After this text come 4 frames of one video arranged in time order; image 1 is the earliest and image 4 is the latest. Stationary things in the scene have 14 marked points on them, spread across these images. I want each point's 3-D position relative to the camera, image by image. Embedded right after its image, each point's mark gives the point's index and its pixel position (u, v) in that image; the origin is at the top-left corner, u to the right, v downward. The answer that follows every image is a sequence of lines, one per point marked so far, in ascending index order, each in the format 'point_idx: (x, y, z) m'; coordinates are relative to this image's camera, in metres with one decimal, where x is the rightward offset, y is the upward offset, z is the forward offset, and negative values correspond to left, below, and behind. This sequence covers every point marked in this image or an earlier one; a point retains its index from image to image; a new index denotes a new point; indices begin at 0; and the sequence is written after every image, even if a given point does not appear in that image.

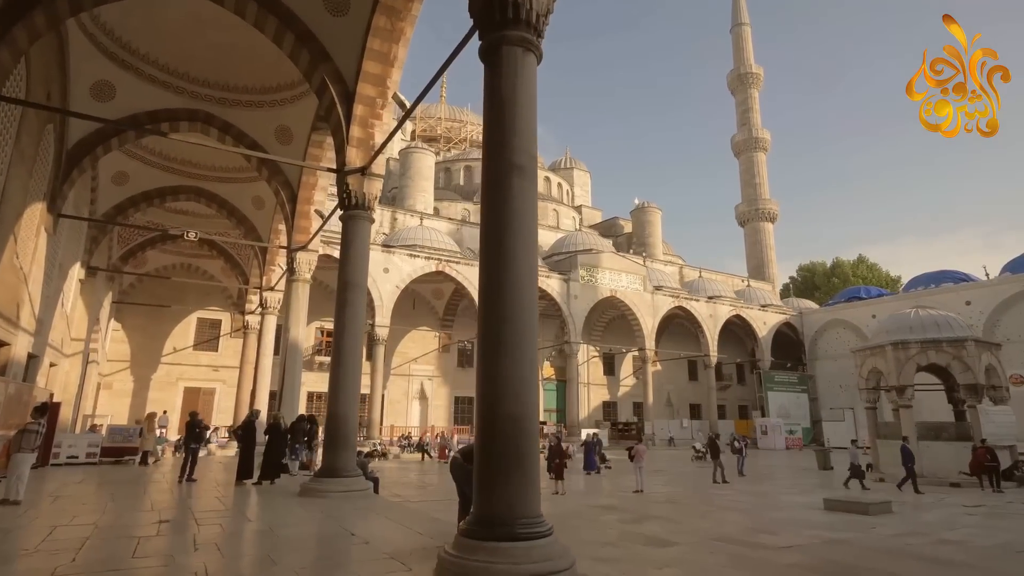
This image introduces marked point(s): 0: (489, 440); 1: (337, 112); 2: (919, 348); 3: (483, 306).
0: (-0.1, -0.7, +3.0) m
1: (-1.9, +1.9, +6.7) m
2: (+7.7, -1.1, +11.6) m
3: (-0.2, -0.1, +3.2) m
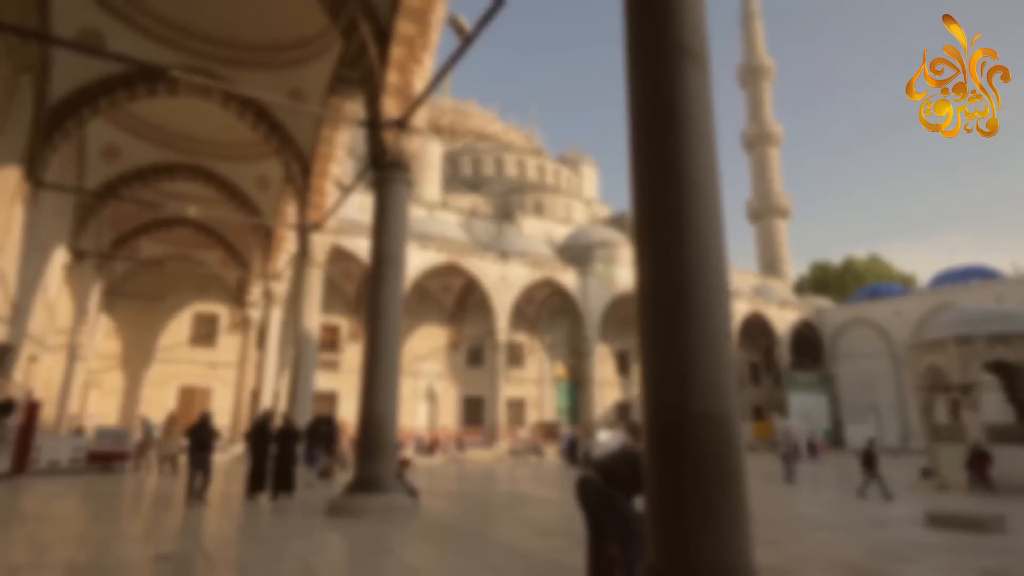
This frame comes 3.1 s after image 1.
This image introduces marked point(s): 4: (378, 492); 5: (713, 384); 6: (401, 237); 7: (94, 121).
0: (+0.5, -0.5, +1.9) m
1: (-1.3, +2.2, +5.7) m
2: (+8.2, -1.0, +10.6) m
3: (+0.5, +0.1, +2.2) m
4: (-1.1, -1.6, +4.9) m
5: (+0.7, -0.3, +2.0) m
6: (-1.0, +0.4, +5.4) m
7: (-6.2, +2.5, +9.1) m
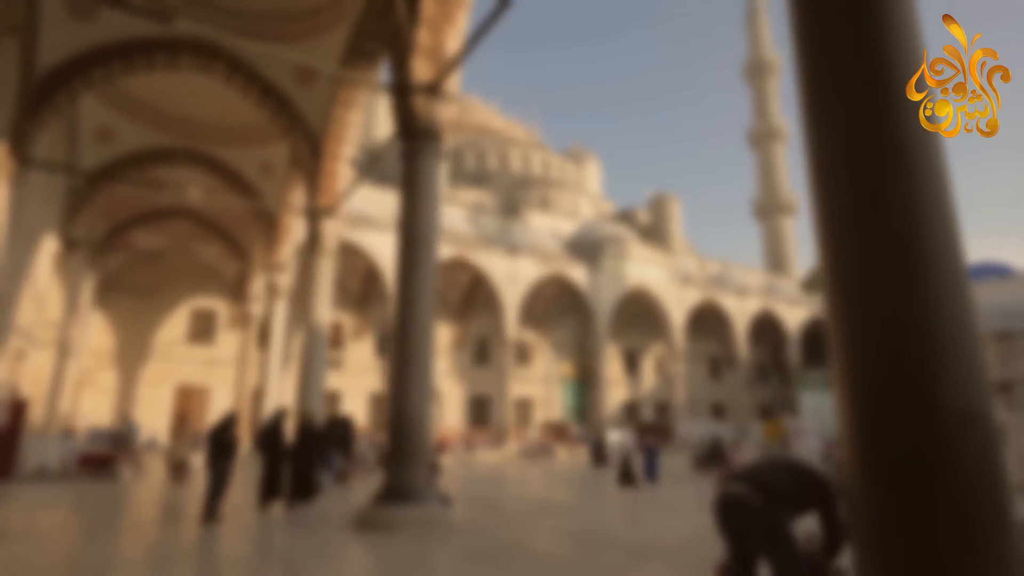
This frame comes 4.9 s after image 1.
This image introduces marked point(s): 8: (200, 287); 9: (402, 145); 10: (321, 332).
0: (+0.9, -0.4, +1.4) m
1: (-1.0, +2.3, +5.1) m
2: (+8.5, -0.9, +10.1) m
3: (+0.9, +0.3, +1.6) m
4: (-0.7, -1.5, +4.3) m
5: (+1.0, -0.2, +1.4) m
6: (-0.6, +0.6, +4.8) m
7: (-5.9, +2.6, +8.5) m
8: (-7.8, 0.0, +15.3) m
9: (-0.9, +1.1, +4.9) m
10: (-2.5, -0.5, +7.9) m
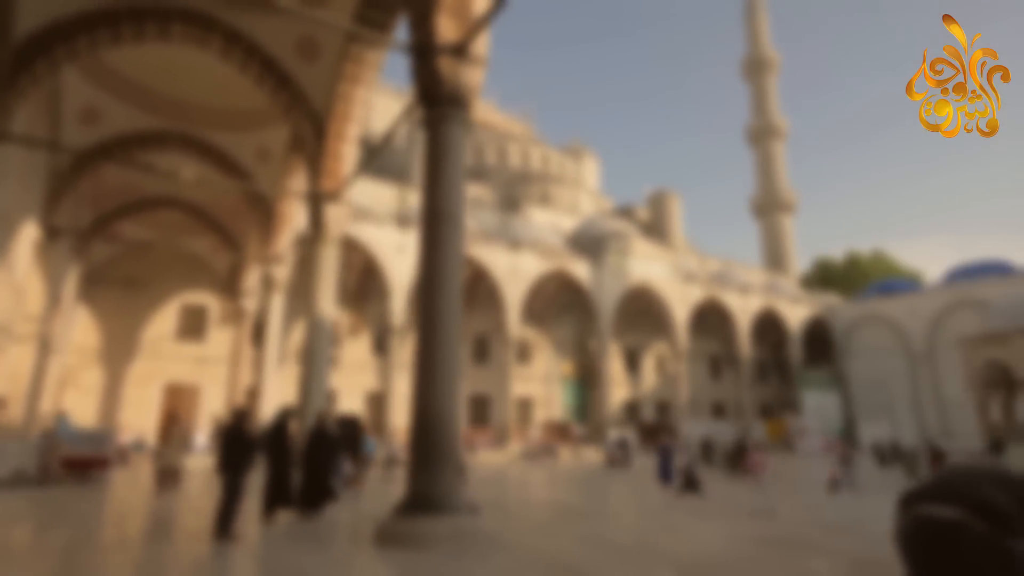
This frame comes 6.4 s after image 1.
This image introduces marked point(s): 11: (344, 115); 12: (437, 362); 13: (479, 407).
0: (+1.2, -0.3, +0.9) m
1: (-0.7, +2.4, +4.6) m
2: (+8.7, -0.8, +9.8) m
3: (+1.2, +0.4, +1.1) m
4: (-0.5, -1.4, +3.8) m
5: (+1.3, -0.1, +0.9) m
6: (-0.4, +0.7, +4.3) m
7: (-5.7, +2.7, +7.9) m
8: (-7.7, +0.2, +14.7) m
9: (-0.6, +1.3, +4.4) m
10: (-2.3, -0.4, +7.4) m
11: (-2.0, +2.0, +7.2) m
12: (-0.5, -0.5, +4.1) m
13: (-1.1, -3.7, +19.0) m
